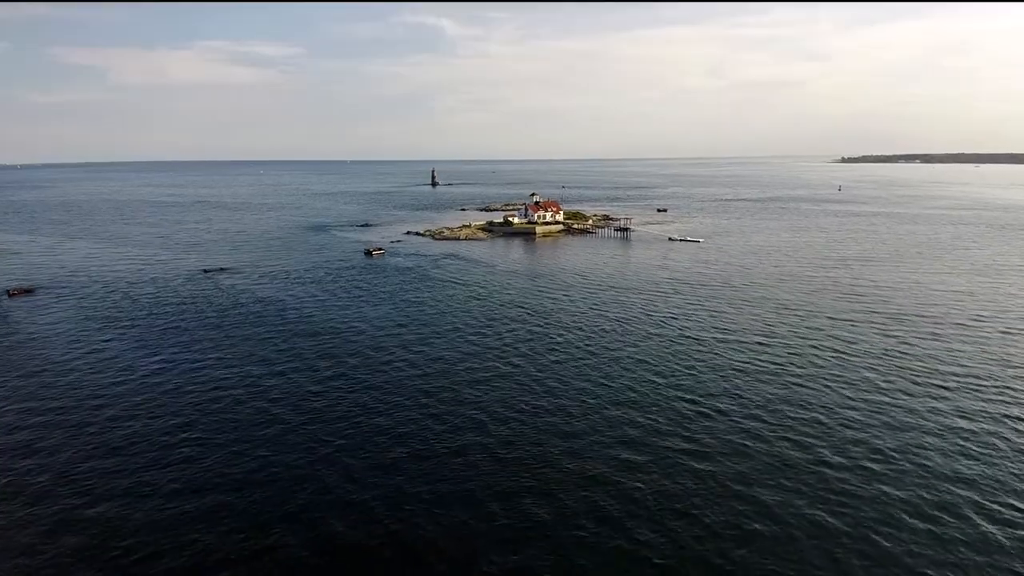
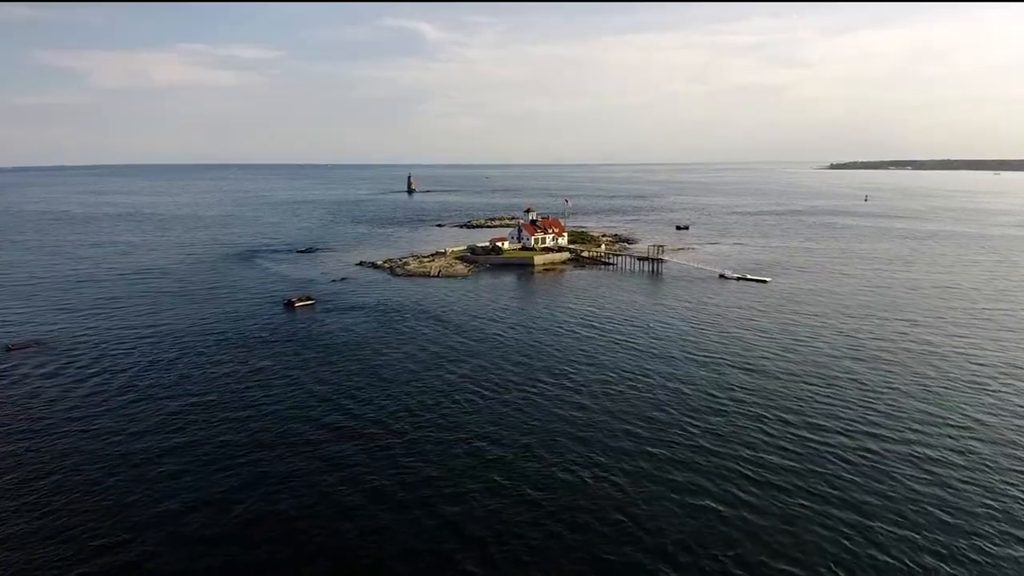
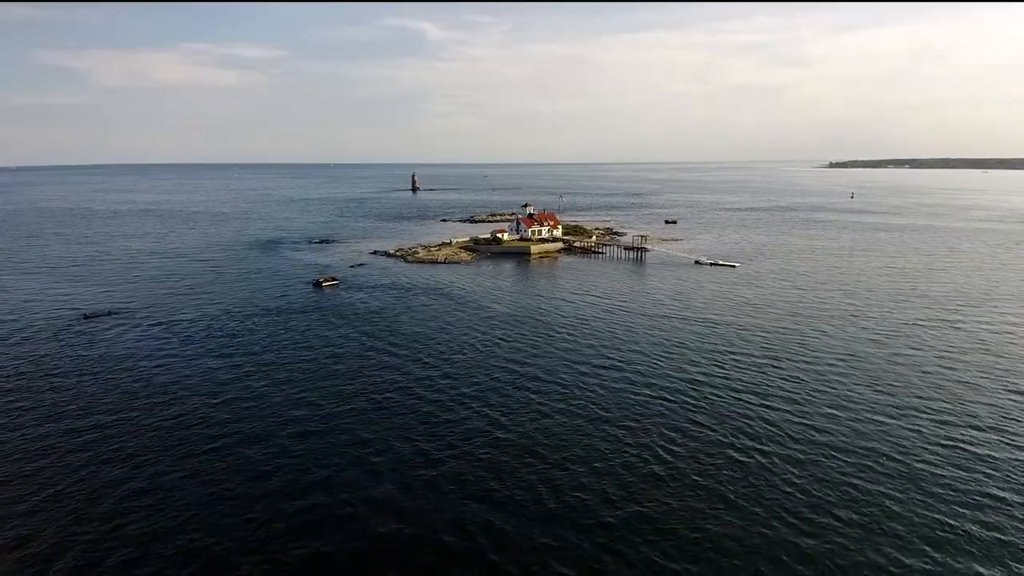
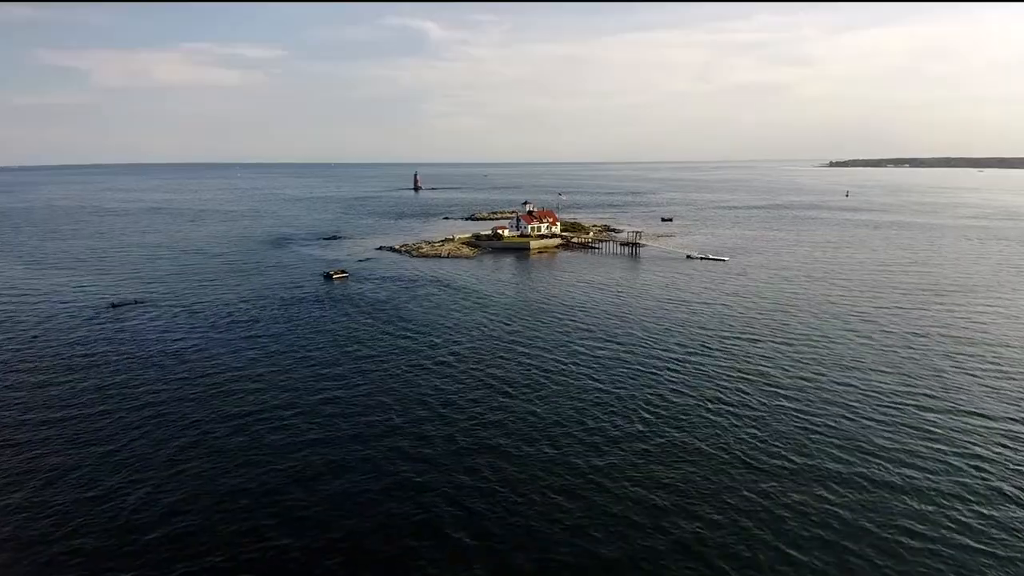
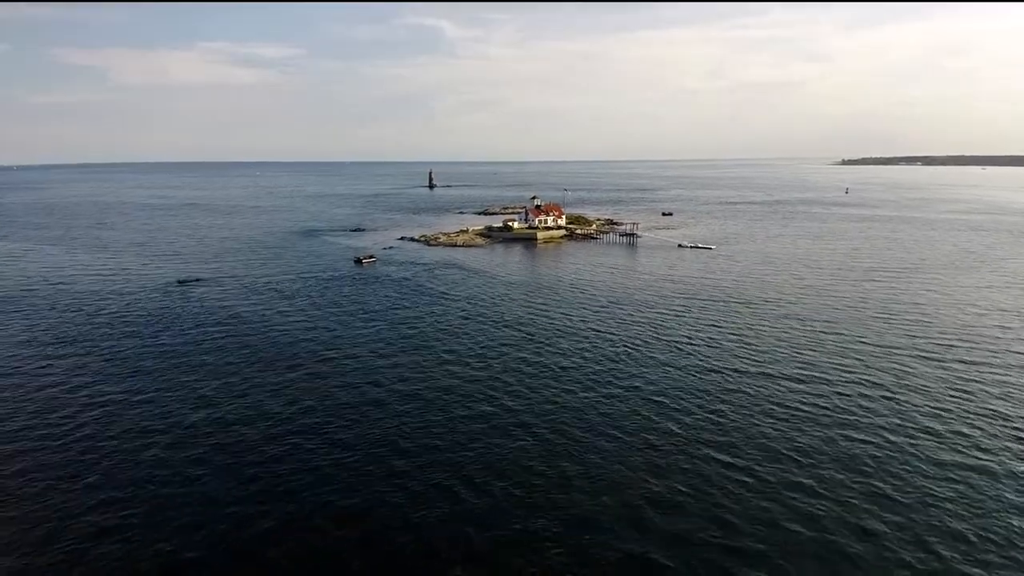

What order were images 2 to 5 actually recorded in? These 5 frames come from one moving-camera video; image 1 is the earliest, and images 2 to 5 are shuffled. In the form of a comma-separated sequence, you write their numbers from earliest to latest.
5, 4, 3, 2
